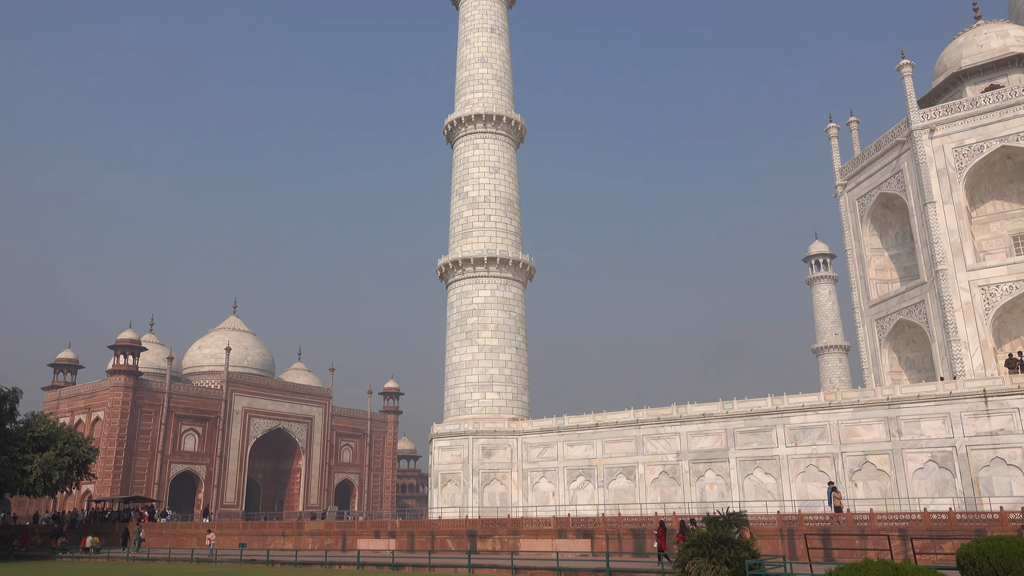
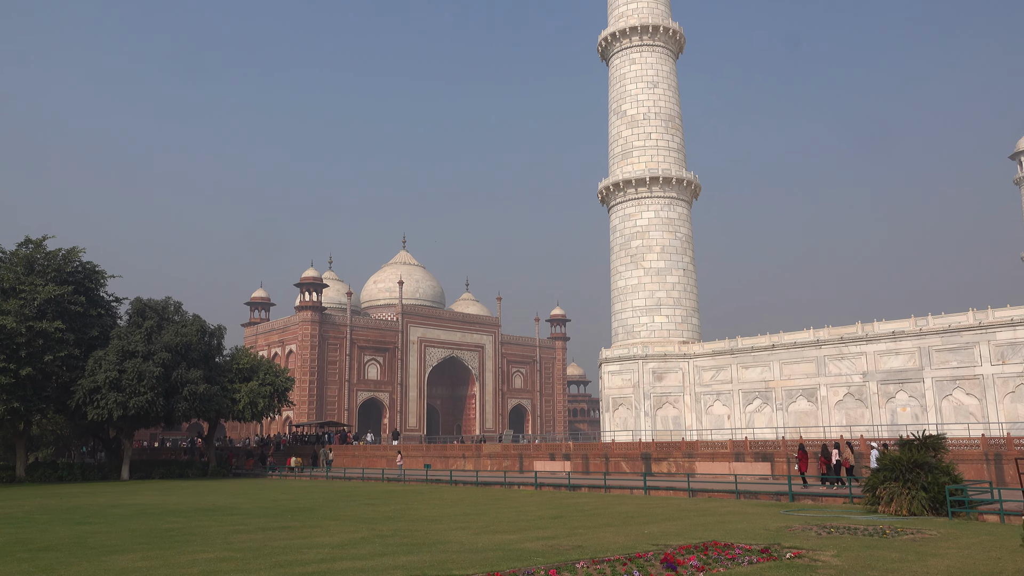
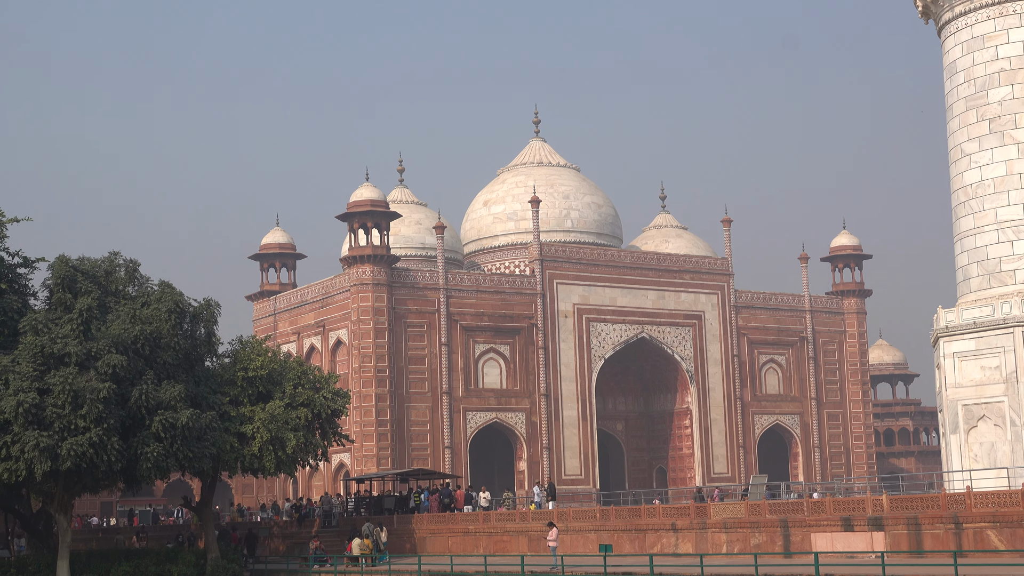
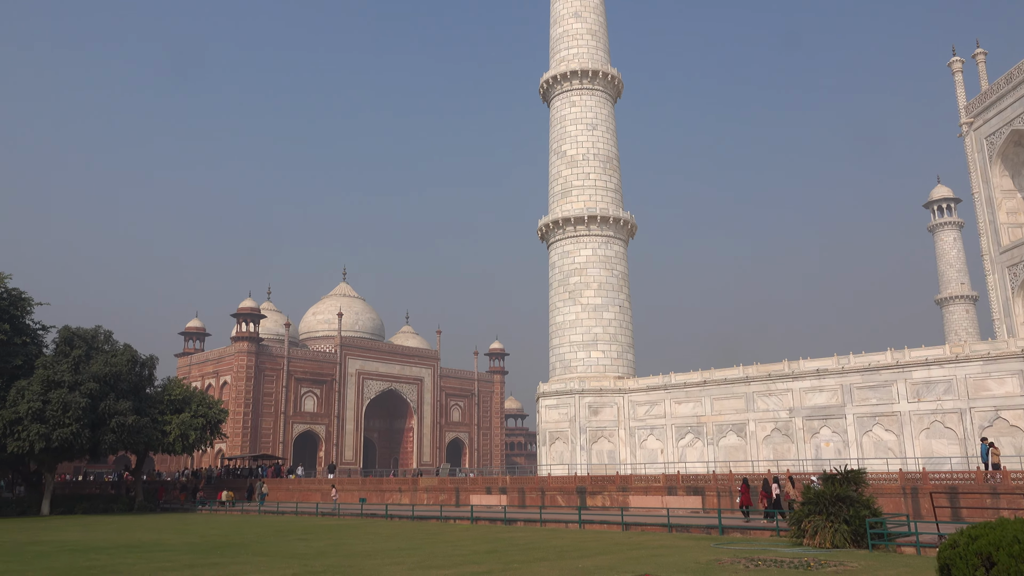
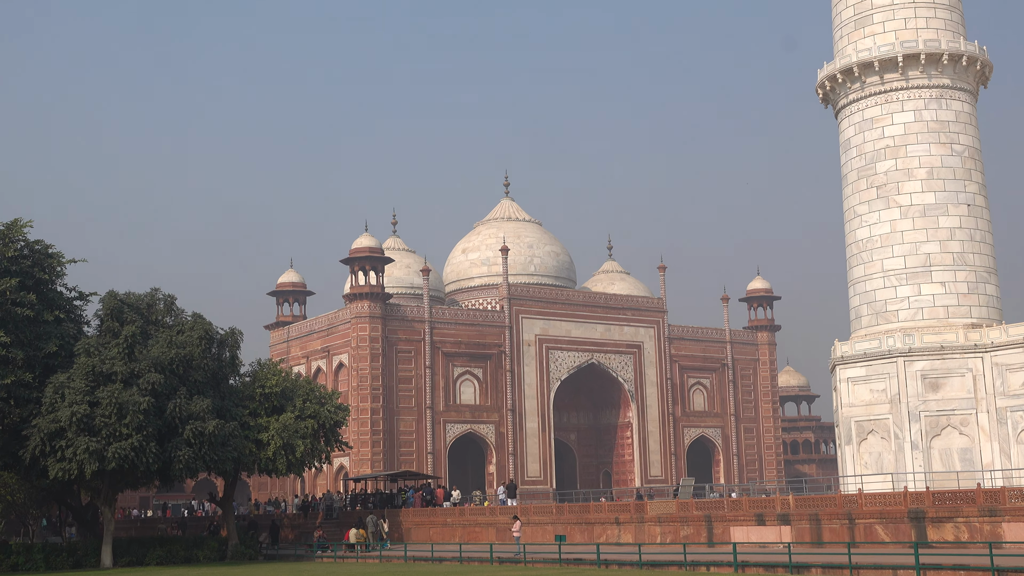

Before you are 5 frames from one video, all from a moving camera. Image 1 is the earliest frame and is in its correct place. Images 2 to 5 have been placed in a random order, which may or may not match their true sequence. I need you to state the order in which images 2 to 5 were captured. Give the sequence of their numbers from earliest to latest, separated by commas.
4, 2, 5, 3
